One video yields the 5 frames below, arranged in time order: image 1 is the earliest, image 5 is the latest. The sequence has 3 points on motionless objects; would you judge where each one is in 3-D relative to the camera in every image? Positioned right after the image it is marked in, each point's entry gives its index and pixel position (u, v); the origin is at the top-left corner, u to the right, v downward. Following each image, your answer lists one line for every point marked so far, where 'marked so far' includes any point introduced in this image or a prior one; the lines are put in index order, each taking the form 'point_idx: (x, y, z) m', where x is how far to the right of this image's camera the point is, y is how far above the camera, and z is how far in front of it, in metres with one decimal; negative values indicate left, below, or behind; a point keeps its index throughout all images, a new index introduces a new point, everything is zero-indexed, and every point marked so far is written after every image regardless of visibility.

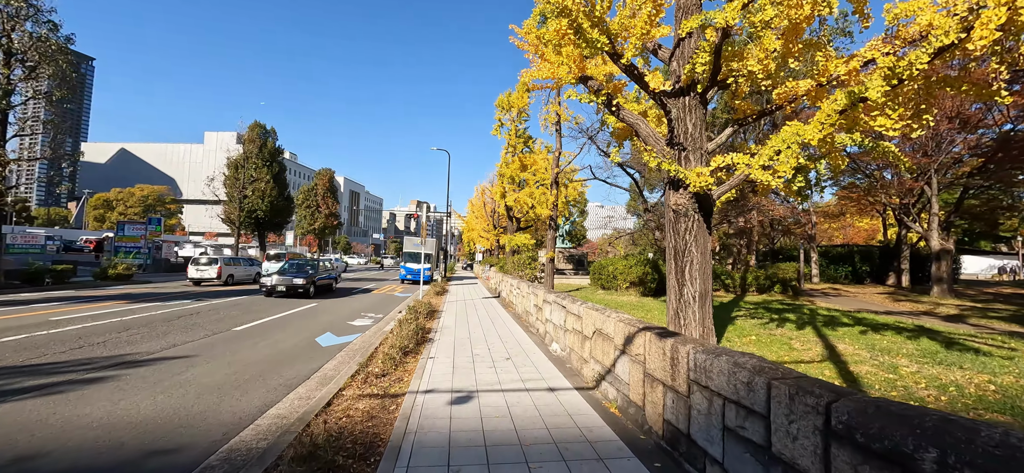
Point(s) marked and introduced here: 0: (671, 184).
0: (+2.4, +0.8, +5.9) m
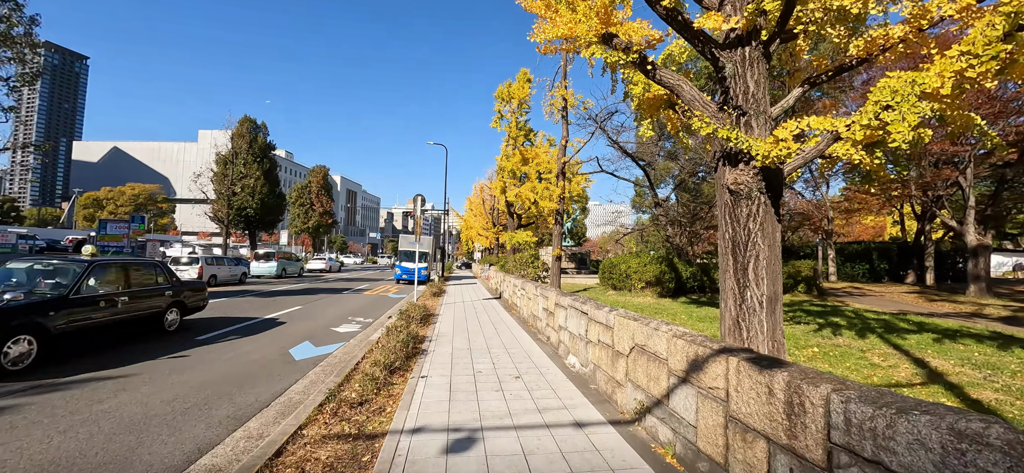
0: (+2.5, +0.9, +4.7) m
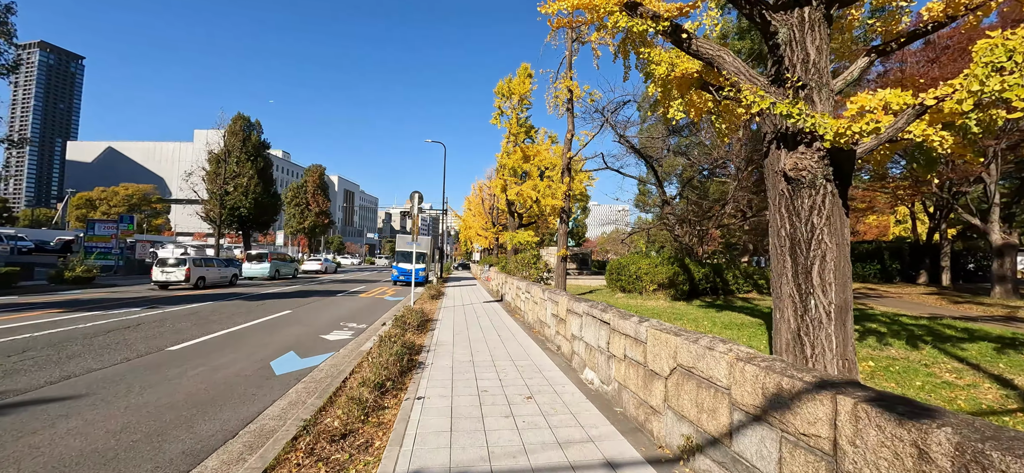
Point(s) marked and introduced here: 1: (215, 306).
0: (+2.6, +0.9, +3.9) m
1: (-9.4, -2.2, +12.8) m
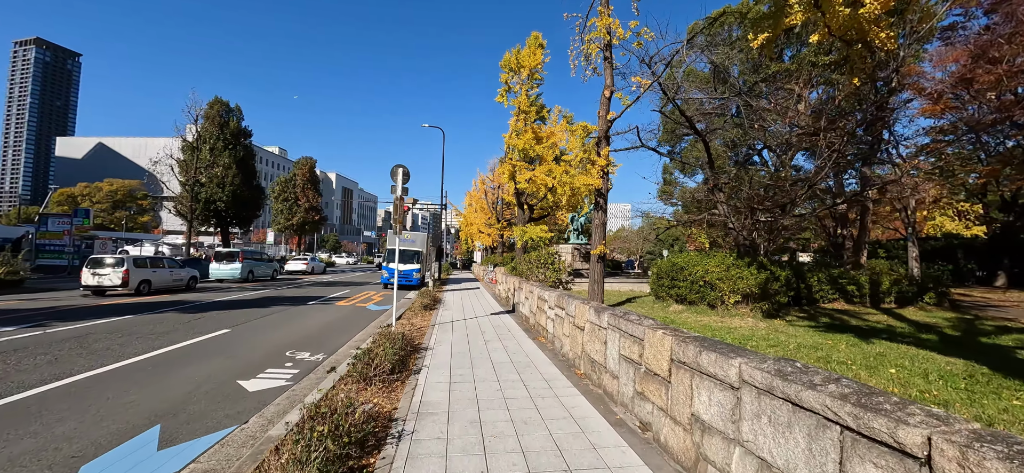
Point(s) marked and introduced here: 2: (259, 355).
0: (+3.1, +1.1, +0.5) m
1: (-9.0, -2.0, +9.5) m
2: (-4.5, -2.1, +7.3) m
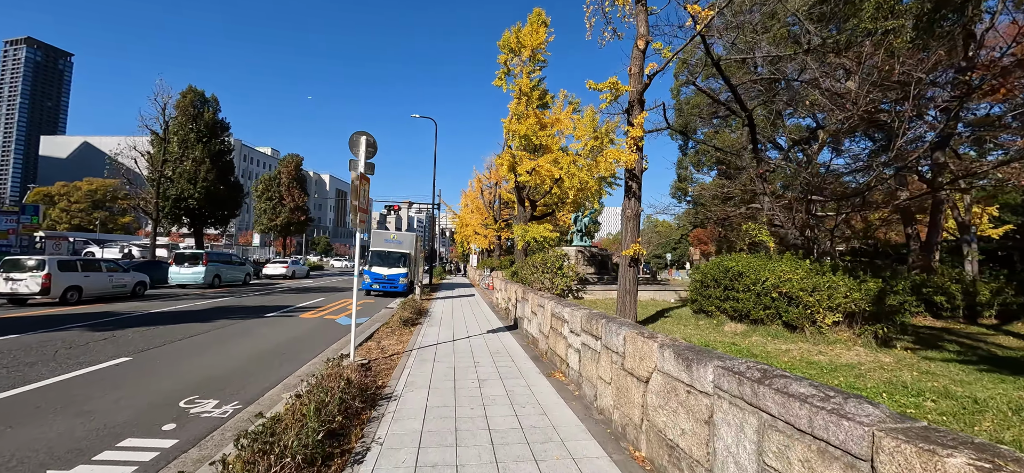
0: (+3.2, +1.3, -1.8) m
1: (-8.9, -1.9, +7.0) m
2: (-4.4, -2.0, +4.8) m
